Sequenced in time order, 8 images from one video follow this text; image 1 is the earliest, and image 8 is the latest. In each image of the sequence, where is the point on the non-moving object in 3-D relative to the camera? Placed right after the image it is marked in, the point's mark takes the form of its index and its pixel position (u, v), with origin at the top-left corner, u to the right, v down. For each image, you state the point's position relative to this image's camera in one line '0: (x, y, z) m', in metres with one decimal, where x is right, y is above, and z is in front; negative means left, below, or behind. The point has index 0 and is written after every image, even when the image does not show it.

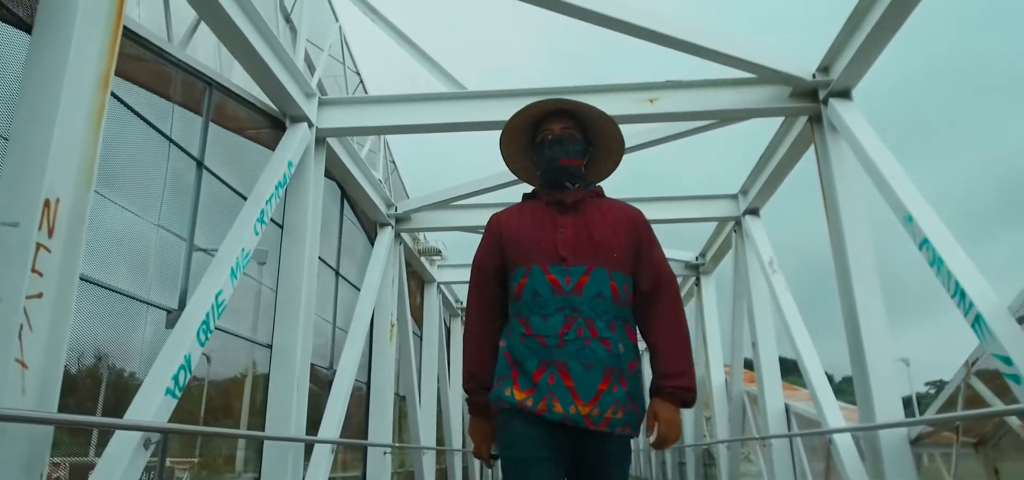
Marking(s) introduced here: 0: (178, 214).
0: (-2.7, +0.2, +5.7) m
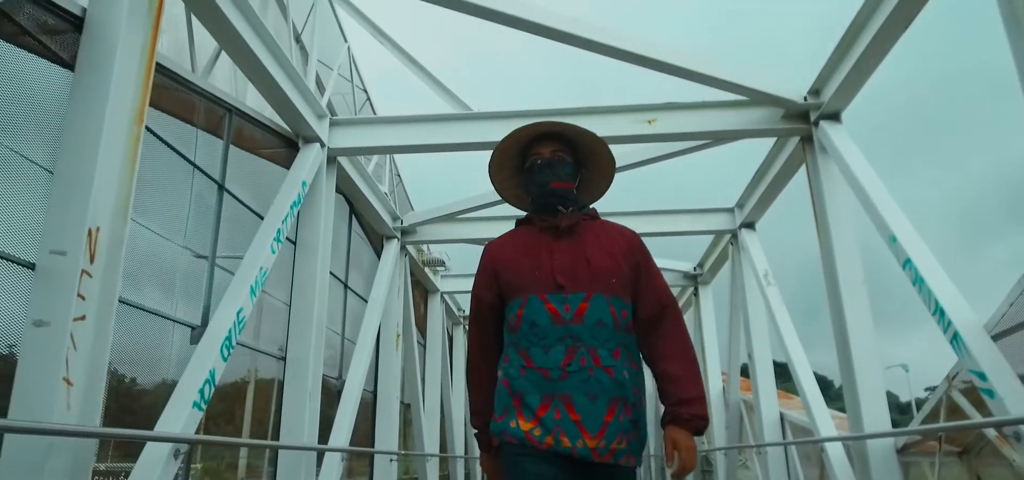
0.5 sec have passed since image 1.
0: (-2.7, 0.0, +6.0) m
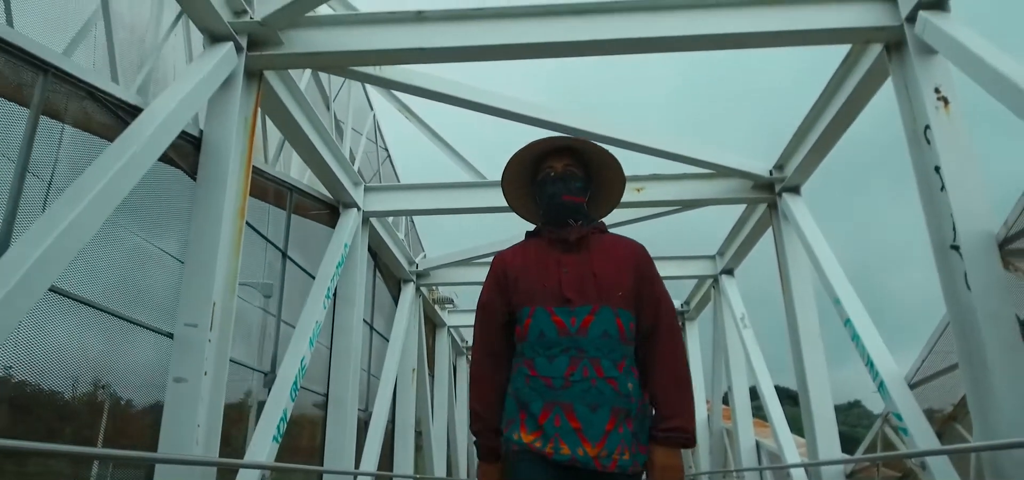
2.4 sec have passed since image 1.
0: (-2.5, -0.6, +7.2) m
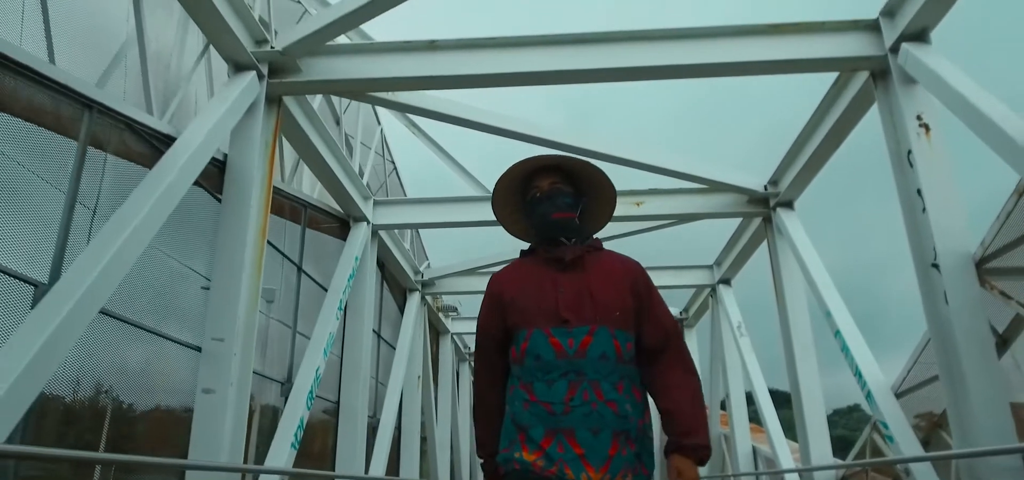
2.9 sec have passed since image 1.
0: (-2.5, -0.7, +7.6) m
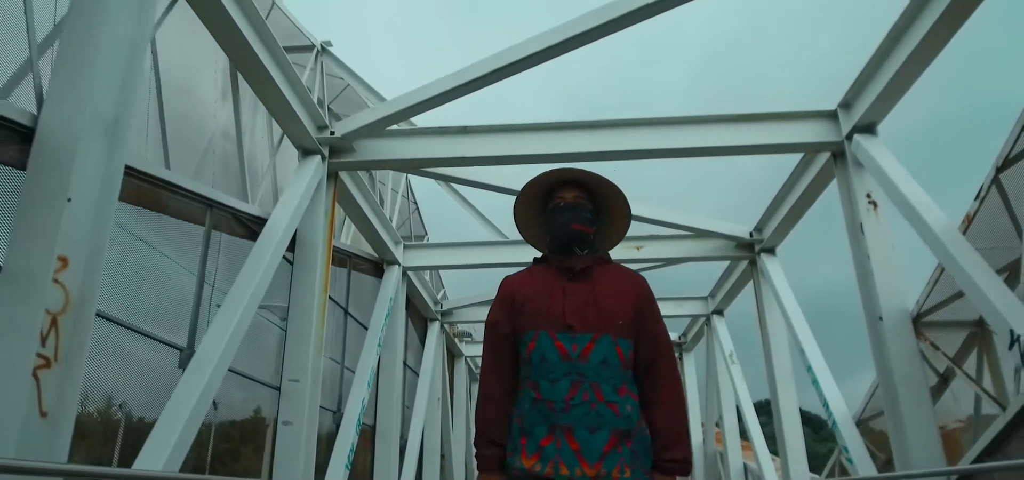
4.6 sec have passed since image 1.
0: (-2.2, -1.3, +8.8) m
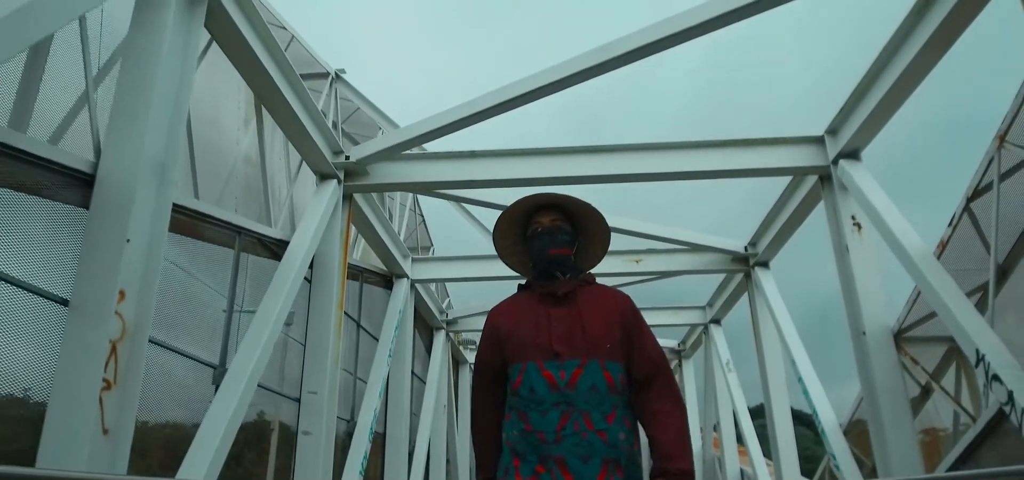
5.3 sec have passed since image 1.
0: (-2.2, -1.6, +9.2) m
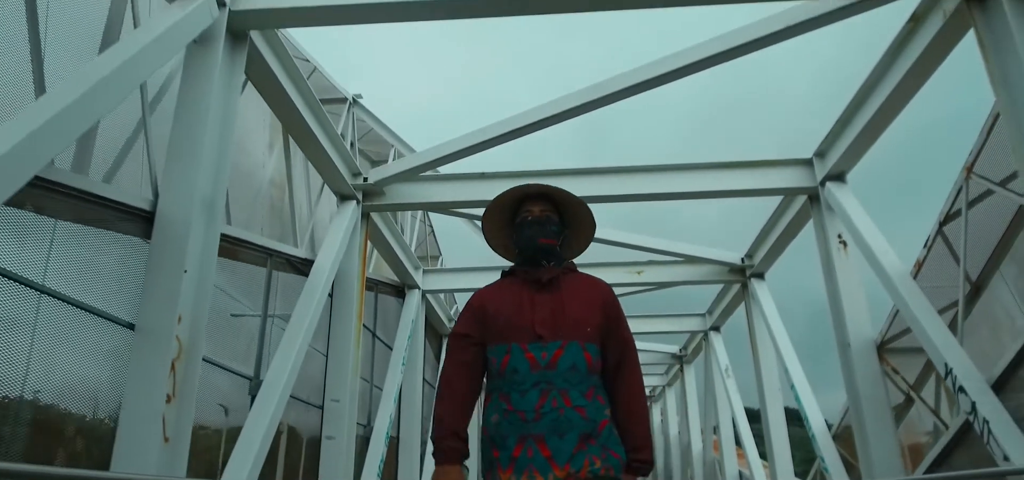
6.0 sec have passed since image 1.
0: (-2.1, -1.8, +9.8) m
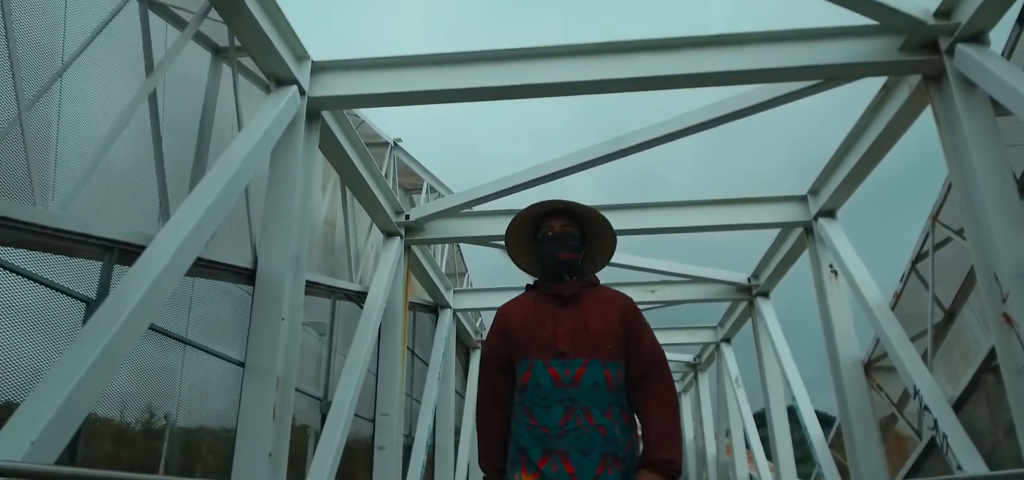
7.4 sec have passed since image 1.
0: (-1.7, -2.2, +10.9) m
